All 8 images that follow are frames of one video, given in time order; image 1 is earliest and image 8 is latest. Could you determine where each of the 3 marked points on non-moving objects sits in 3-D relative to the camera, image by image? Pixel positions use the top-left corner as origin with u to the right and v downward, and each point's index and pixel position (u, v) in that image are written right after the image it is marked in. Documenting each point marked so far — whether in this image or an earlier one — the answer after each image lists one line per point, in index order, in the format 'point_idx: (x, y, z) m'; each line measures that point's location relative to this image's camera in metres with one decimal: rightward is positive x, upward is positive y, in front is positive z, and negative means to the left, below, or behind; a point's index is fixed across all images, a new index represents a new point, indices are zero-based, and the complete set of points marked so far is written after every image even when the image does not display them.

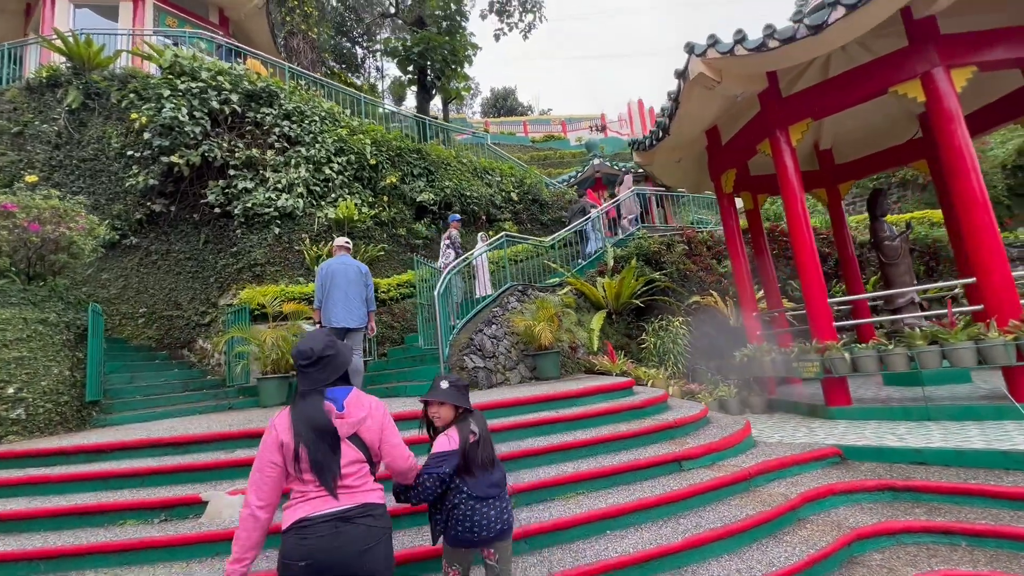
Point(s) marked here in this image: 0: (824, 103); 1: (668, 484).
0: (+3.8, +2.2, +5.4) m
1: (+1.3, -1.5, +3.5) m
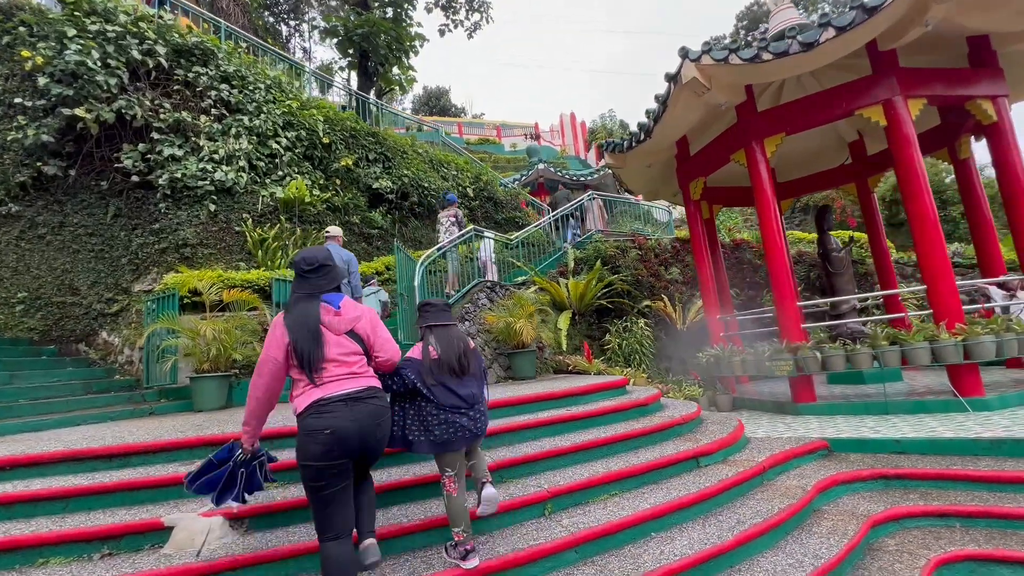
0: (+3.7, +2.2, +5.8) m
1: (+1.4, -1.5, +3.4) m
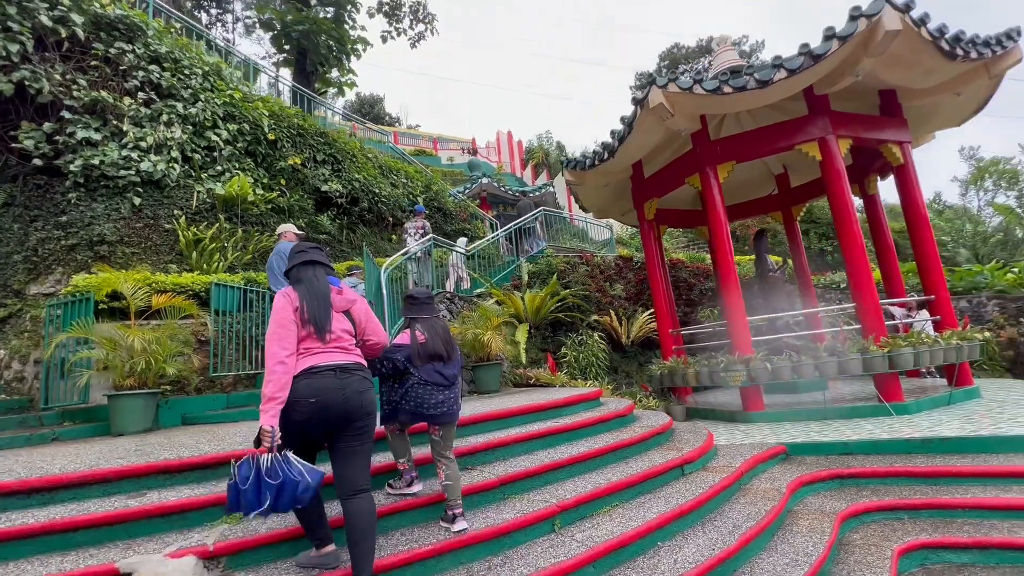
0: (+3.3, +2.0, +6.3) m
1: (+1.4, -1.6, +3.5) m
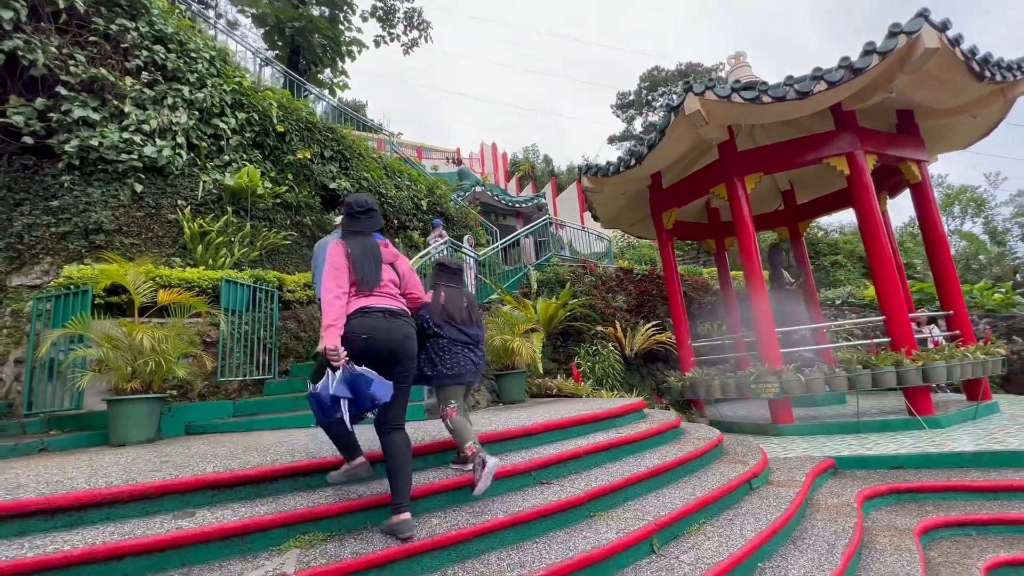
0: (+3.7, +1.8, +6.3) m
1: (+1.9, -1.6, +3.3) m
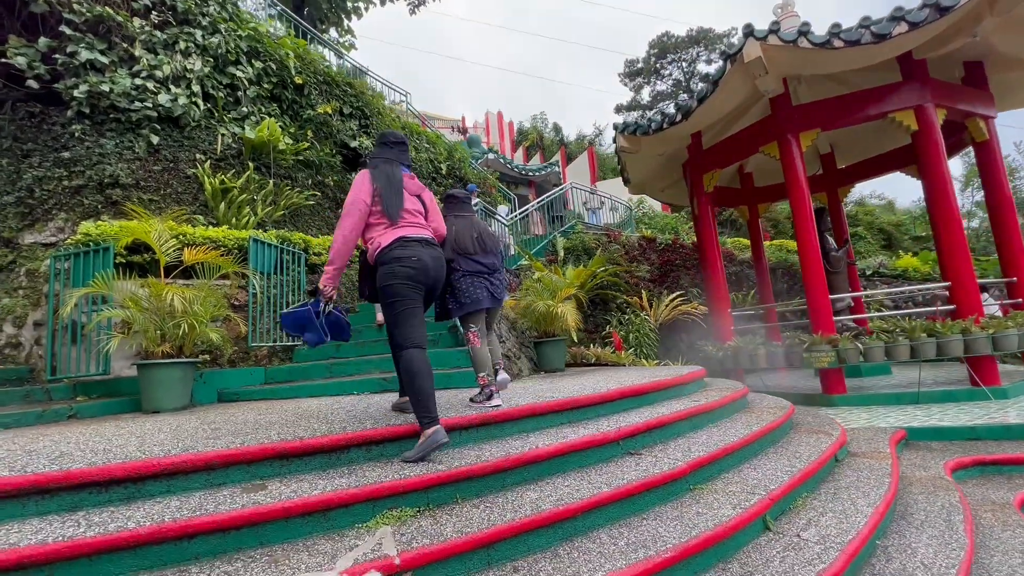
0: (+4.2, +2.3, +5.9) m
1: (+2.4, -1.3, +3.0) m
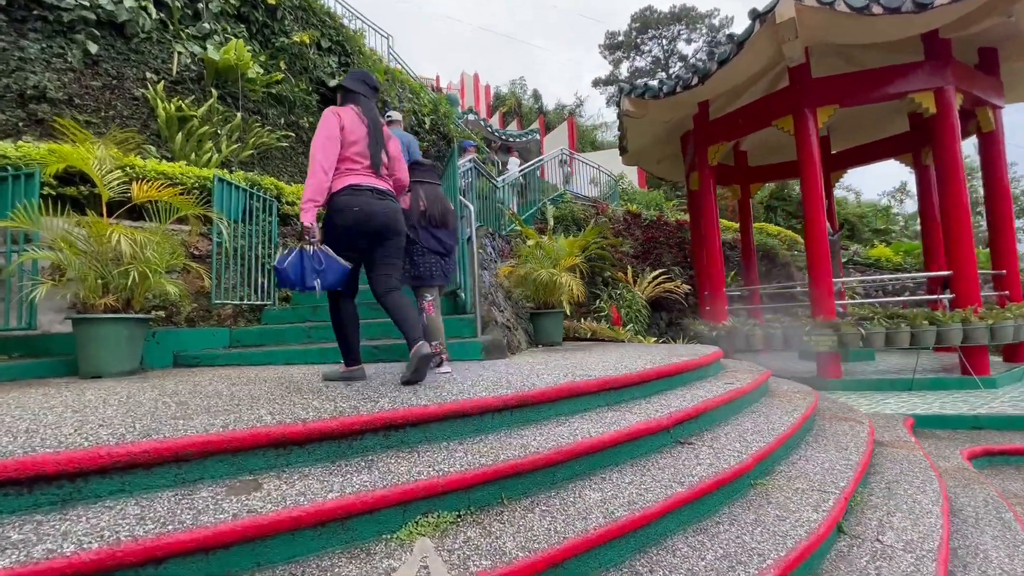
0: (+4.3, +2.5, +5.6) m
1: (+2.5, -1.2, +2.9) m
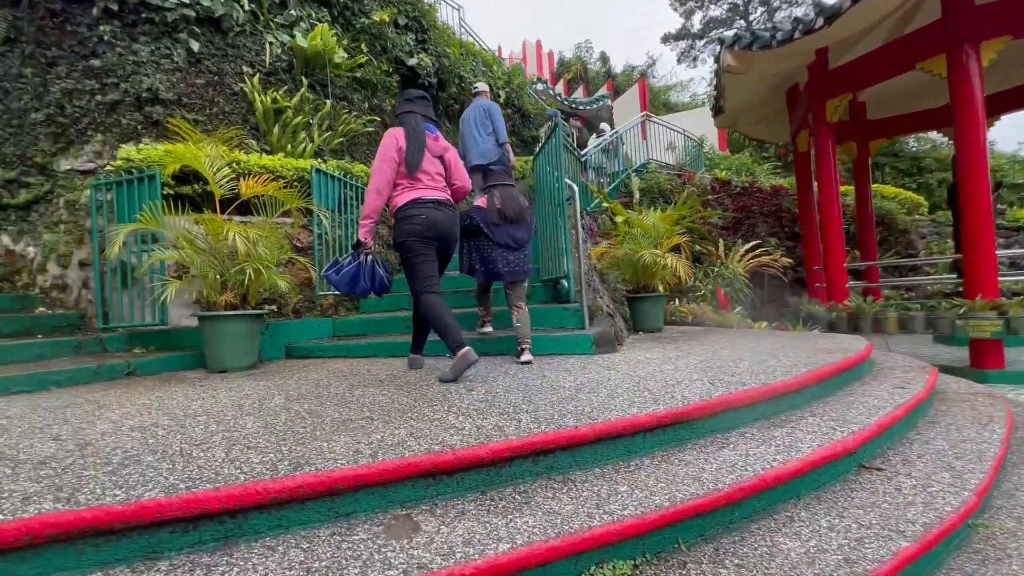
0: (+5.3, +2.7, +4.6) m
1: (+3.2, -1.1, +2.3) m
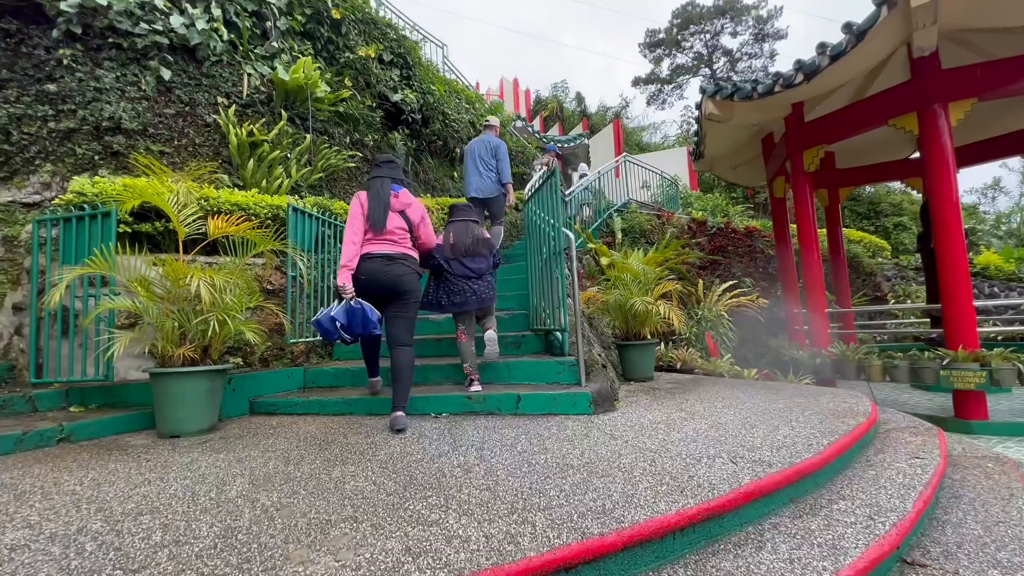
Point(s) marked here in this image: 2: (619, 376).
0: (+5.2, +2.2, +4.8) m
1: (+3.2, -1.4, +2.2) m
2: (+1.1, -0.9, +4.6) m
